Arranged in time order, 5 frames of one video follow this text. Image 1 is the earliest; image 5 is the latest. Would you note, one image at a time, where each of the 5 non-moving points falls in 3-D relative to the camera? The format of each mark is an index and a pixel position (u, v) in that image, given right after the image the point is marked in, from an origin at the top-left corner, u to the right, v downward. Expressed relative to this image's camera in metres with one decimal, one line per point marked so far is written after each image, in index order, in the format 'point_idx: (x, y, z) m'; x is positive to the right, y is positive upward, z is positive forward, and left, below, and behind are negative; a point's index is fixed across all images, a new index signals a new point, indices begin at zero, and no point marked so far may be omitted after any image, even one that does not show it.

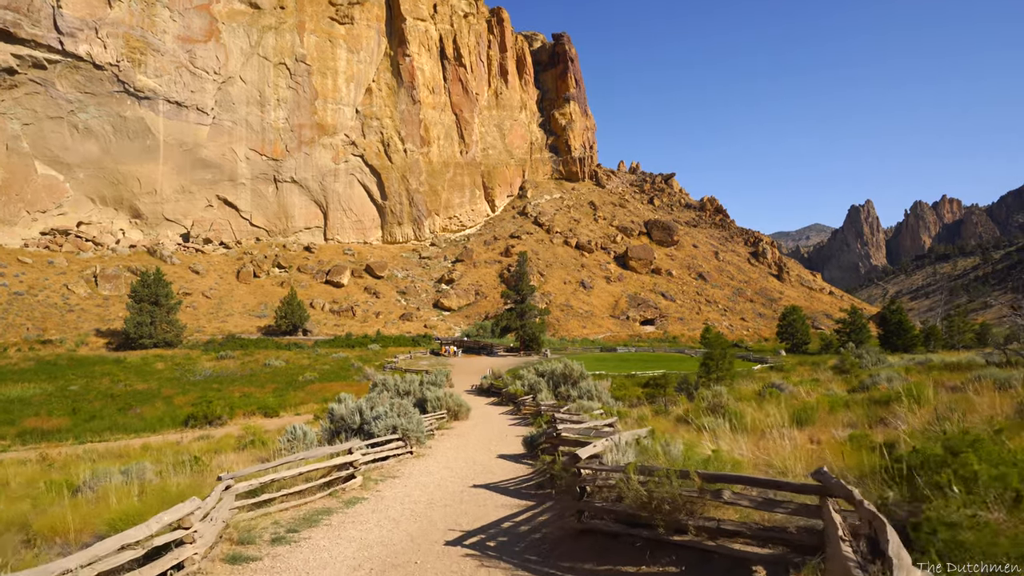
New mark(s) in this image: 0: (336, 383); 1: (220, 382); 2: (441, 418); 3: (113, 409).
0: (-7.1, -3.7, +18.2) m
1: (-11.2, -3.6, +17.6) m
2: (-2.1, -3.9, +13.6) m
3: (-11.4, -3.4, +13.0) m
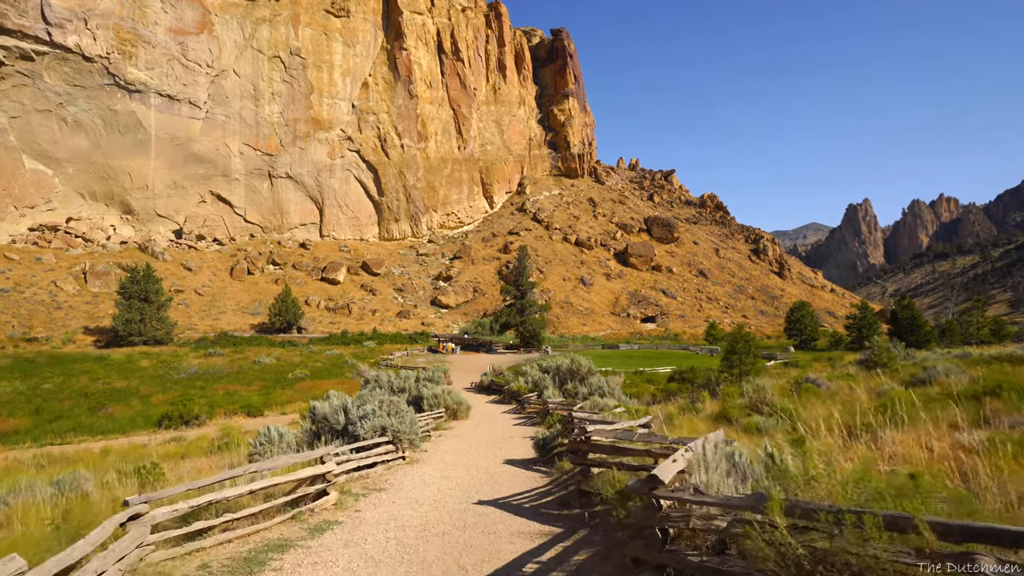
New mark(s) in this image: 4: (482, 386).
0: (-7.0, -3.5, +17.3) m
1: (-11.2, -3.3, +16.7) m
2: (-2.1, -3.6, +12.7) m
3: (-11.3, -3.2, +12.0) m
4: (-1.3, -4.3, +19.9) m
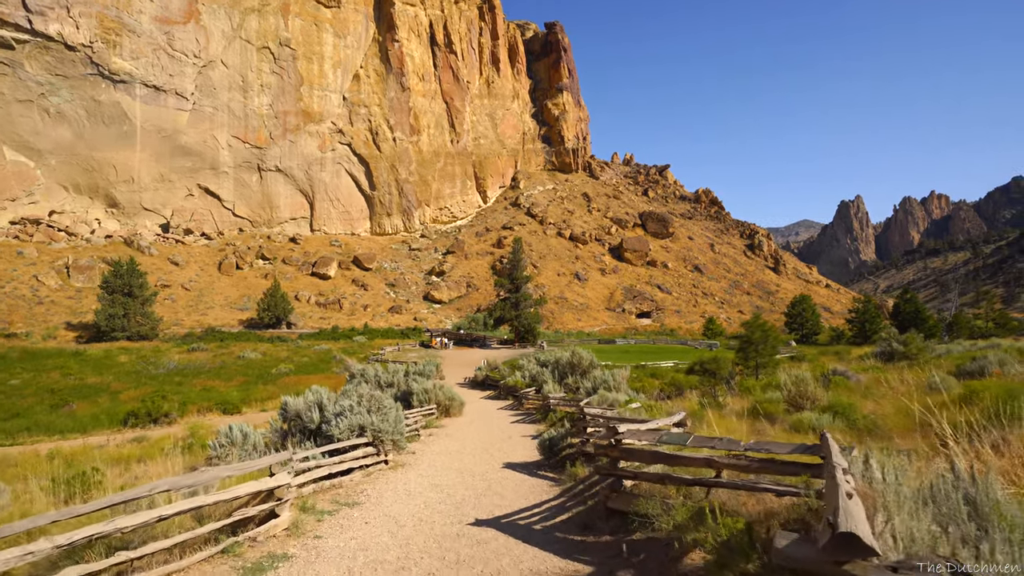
0: (-7.2, -3.1, +16.5) m
1: (-11.3, -3.0, +15.8) m
2: (-2.2, -3.3, +12.0) m
3: (-11.4, -2.9, +11.2) m
4: (-1.5, -3.9, +19.2) m
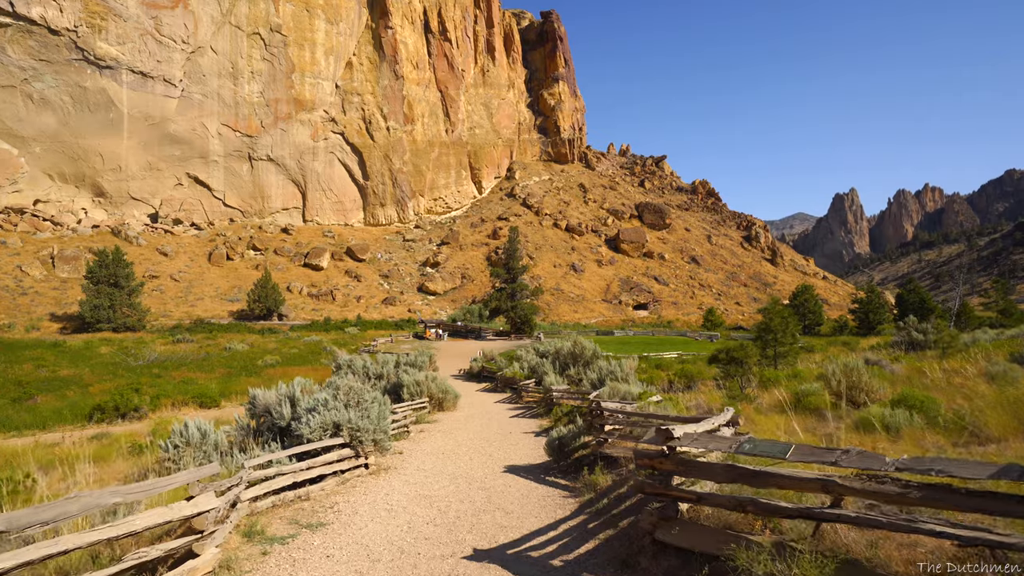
0: (-7.3, -2.7, +15.8) m
1: (-11.4, -2.6, +15.1) m
2: (-2.2, -3.0, +11.4) m
3: (-11.4, -2.5, +10.4) m
4: (-1.7, -3.5, +18.6) m
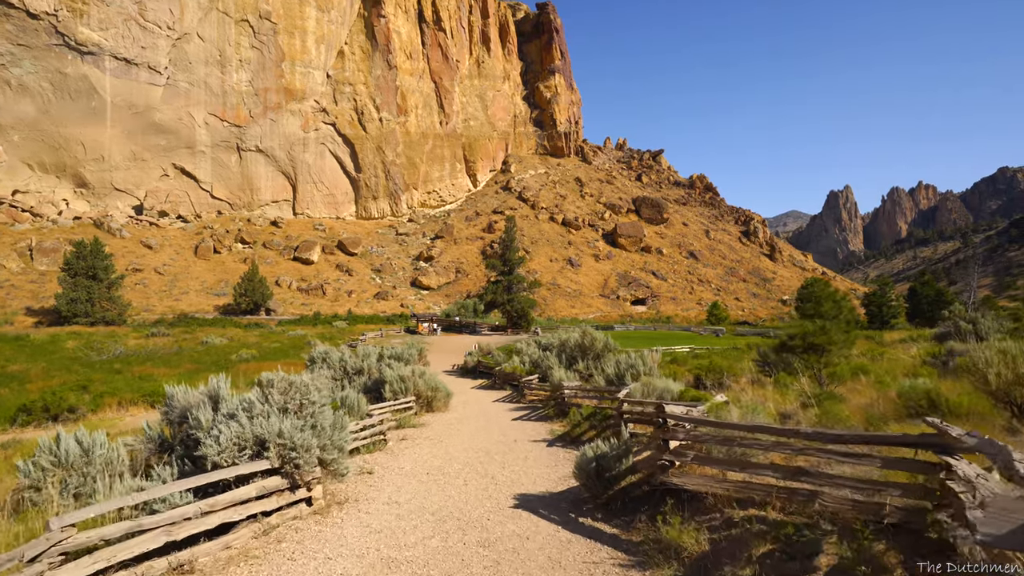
0: (-7.4, -2.3, +14.5) m
1: (-11.5, -2.2, +13.7) m
2: (-2.3, -2.6, +10.1) m
3: (-11.4, -2.2, +9.1) m
4: (-1.8, -3.1, +17.3) m
